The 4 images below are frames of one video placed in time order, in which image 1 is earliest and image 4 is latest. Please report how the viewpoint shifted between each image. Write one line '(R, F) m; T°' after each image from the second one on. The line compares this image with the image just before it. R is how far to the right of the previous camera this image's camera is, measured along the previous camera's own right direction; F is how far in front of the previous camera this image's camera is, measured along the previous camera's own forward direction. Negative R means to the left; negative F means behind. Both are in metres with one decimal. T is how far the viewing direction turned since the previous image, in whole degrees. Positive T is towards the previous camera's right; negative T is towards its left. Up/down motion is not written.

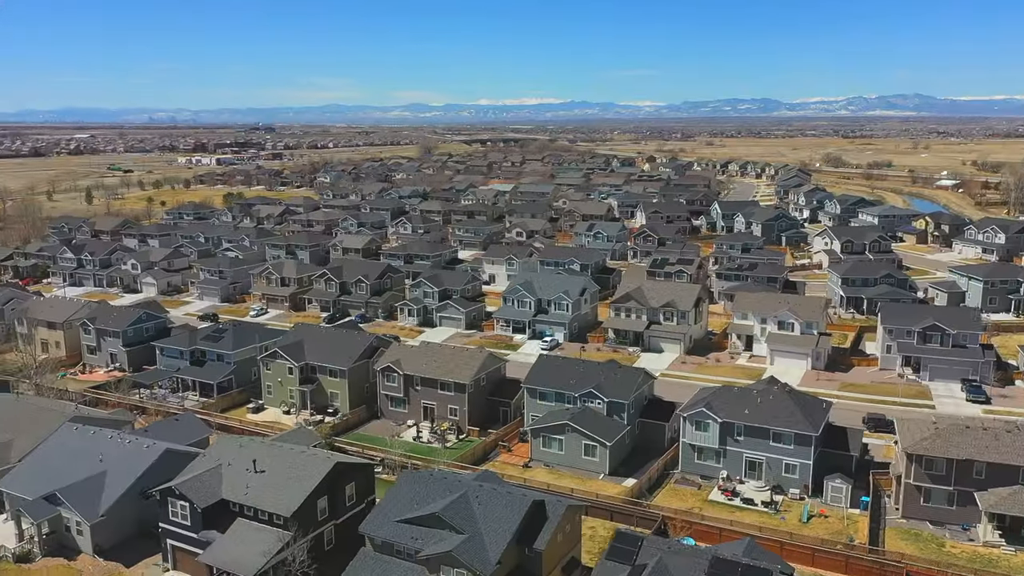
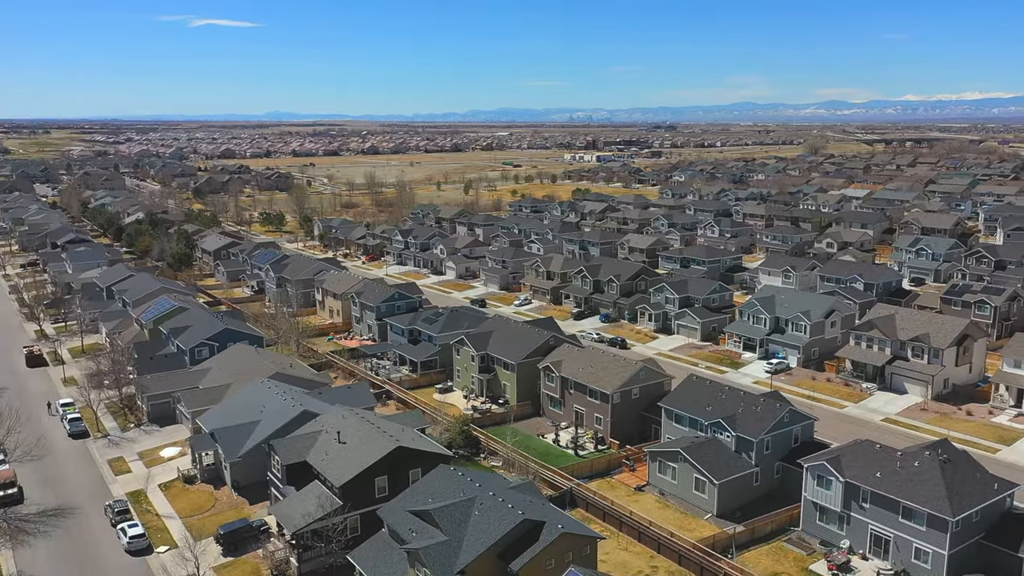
(+7.6, +2.3) m; -26°
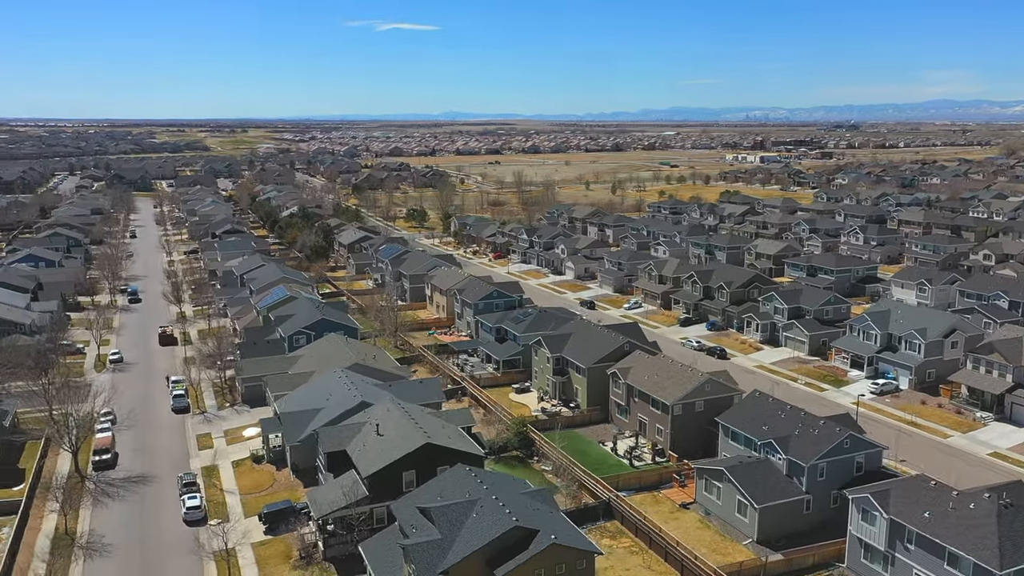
(+3.4, +0.5) m; -11°
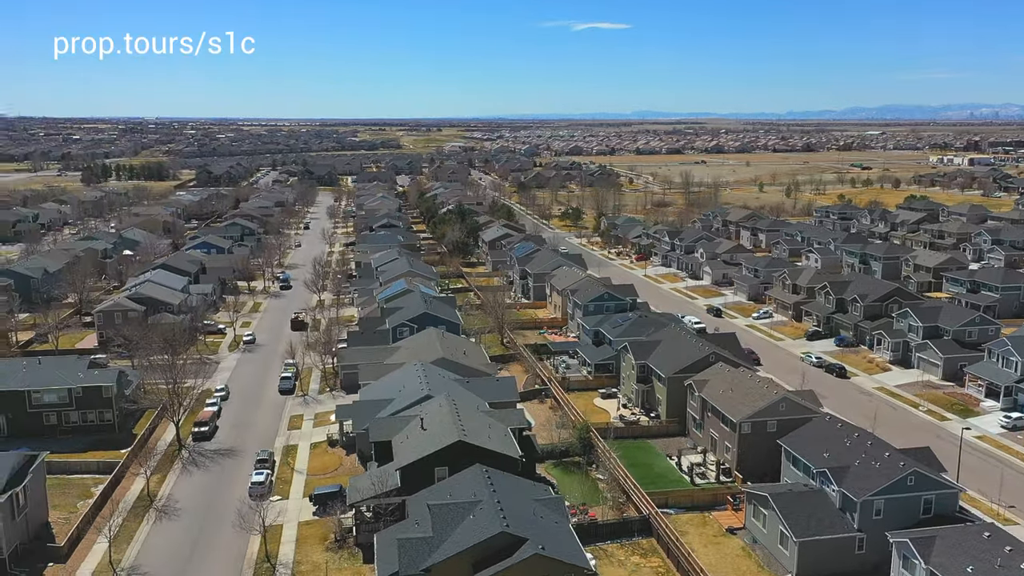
(+3.8, +0.6) m; -13°
